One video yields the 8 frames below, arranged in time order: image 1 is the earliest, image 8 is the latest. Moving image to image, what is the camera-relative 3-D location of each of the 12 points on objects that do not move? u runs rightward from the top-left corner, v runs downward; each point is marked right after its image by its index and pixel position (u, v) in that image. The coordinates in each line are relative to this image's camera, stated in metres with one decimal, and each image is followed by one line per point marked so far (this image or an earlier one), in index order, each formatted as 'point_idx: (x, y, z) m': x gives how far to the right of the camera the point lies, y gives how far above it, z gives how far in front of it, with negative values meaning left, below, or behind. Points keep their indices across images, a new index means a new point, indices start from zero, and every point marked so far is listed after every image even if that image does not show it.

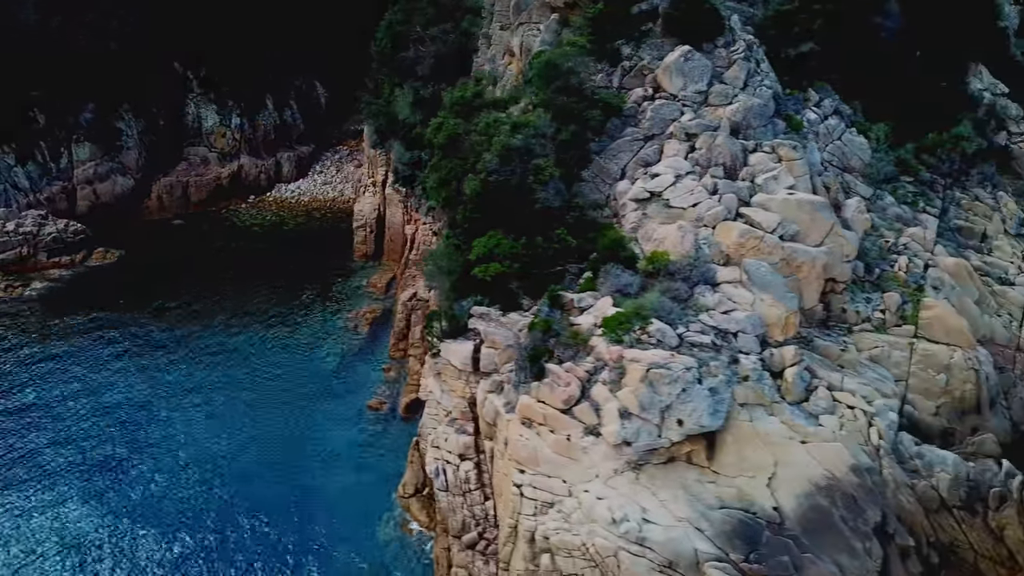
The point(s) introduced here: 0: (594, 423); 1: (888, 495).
0: (+1.6, -2.6, +15.8) m
1: (+7.4, -4.1, +16.0) m
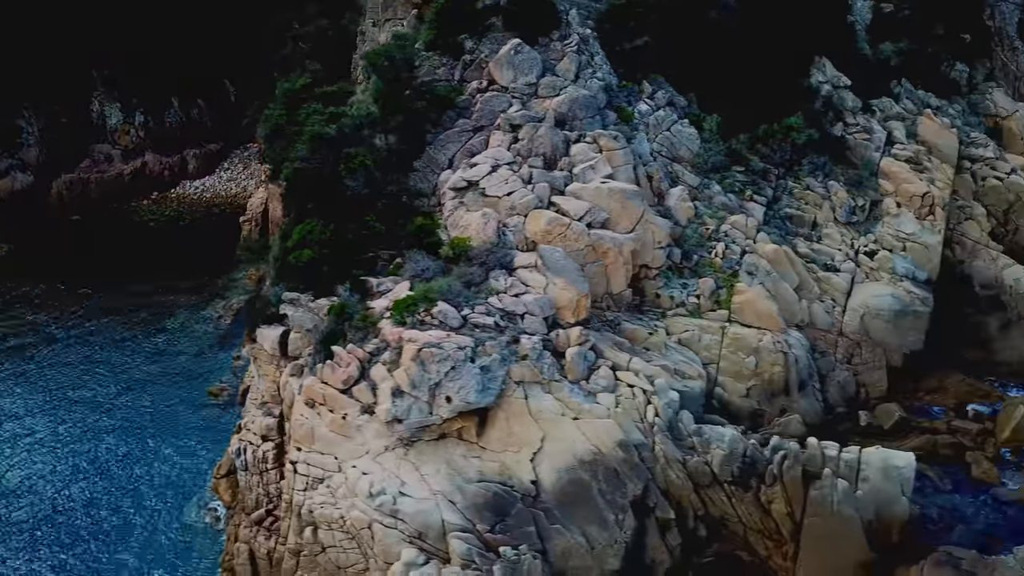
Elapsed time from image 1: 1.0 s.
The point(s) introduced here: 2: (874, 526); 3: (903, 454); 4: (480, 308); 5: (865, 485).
0: (-2.9, -2.3, +16.3) m
1: (+2.9, -3.7, +16.5) m
2: (+7.3, -4.8, +16.4) m
3: (+8.0, -3.4, +16.8) m
4: (-0.7, -0.4, +17.4) m
5: (+7.1, -4.0, +16.4) m
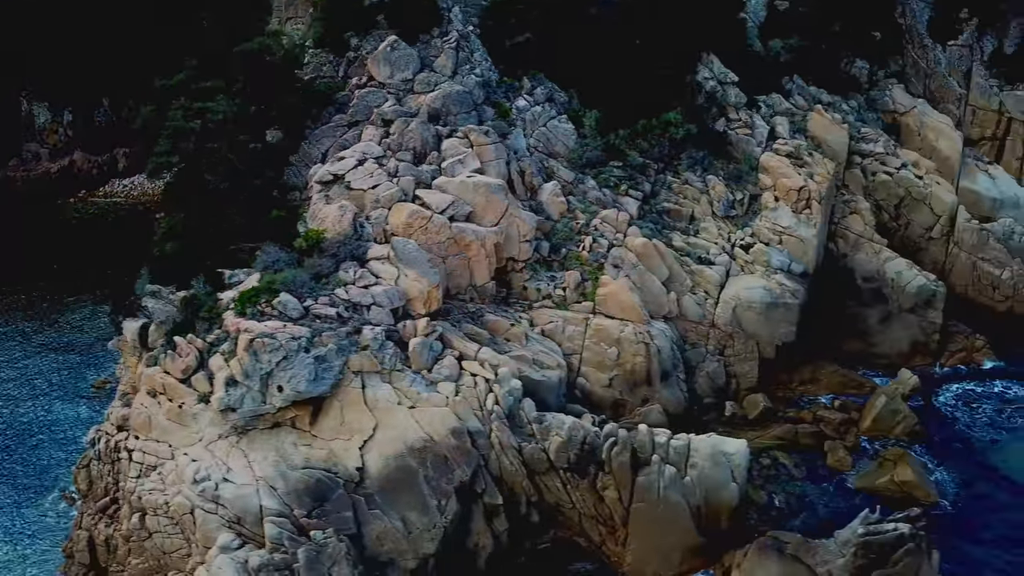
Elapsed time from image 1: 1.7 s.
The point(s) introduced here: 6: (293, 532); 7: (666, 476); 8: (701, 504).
0: (-6.3, -2.1, +16.6) m
1: (-0.5, -3.5, +16.8) m
2: (+3.9, -4.6, +16.7) m
3: (+4.6, -3.2, +17.1) m
4: (-4.1, -0.2, +17.7) m
5: (+3.7, -3.8, +16.7) m
6: (-4.0, -4.5, +14.8) m
7: (+3.1, -3.8, +16.5) m
8: (+3.9, -4.4, +16.6) m
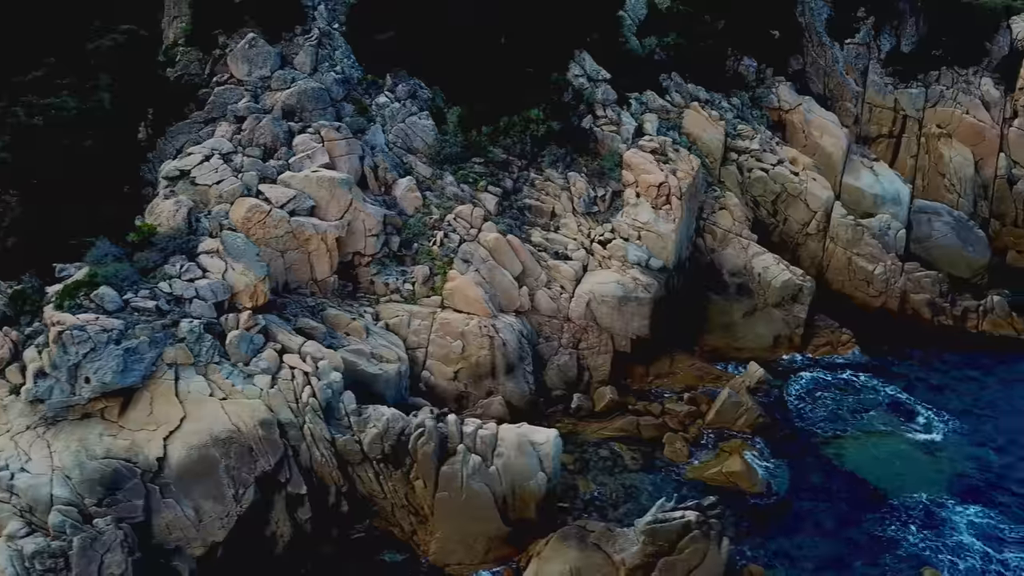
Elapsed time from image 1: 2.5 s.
0: (-10.2, -2.0, +16.8) m
1: (-4.5, -3.4, +17.0) m
2: (-0.1, -4.4, +16.9) m
3: (+0.7, -3.1, +17.4) m
4: (-8.1, -0.1, +17.9) m
5: (-0.3, -3.6, +16.9) m
6: (-8.0, -4.3, +15.0) m
7: (-0.9, -3.7, +16.7) m
8: (-0.1, -4.3, +16.9) m
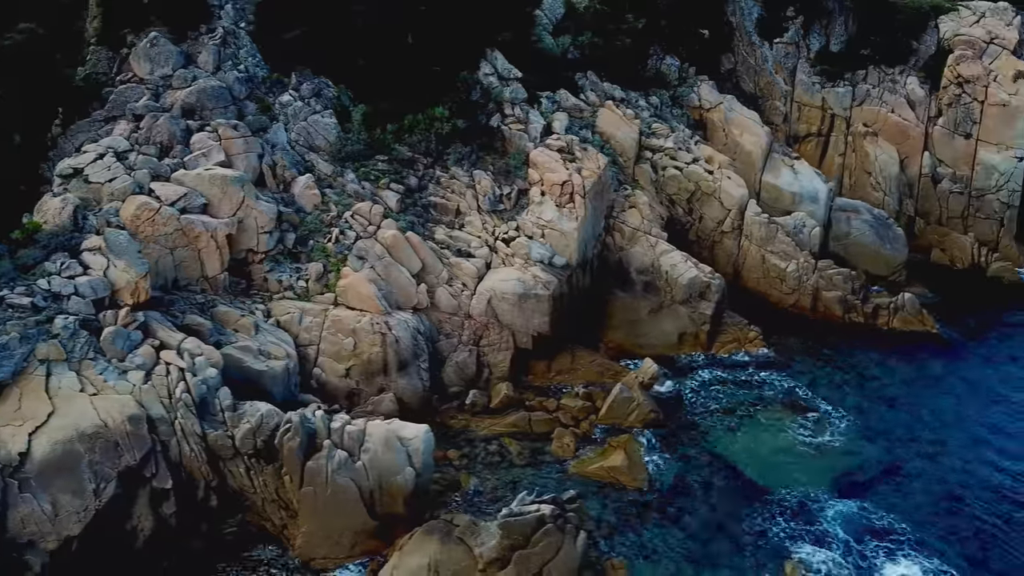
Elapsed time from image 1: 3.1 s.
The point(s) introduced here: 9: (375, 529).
0: (-13.0, -1.9, +16.9) m
1: (-7.3, -3.3, +17.2) m
2: (-2.9, -4.4, +17.1) m
3: (-2.1, -3.0, +17.5) m
4: (-10.9, 0.0, +18.1) m
5: (-3.1, -3.5, +17.1) m
6: (-10.8, -4.2, +15.2) m
7: (-3.7, -3.6, +16.8) m
8: (-2.9, -4.2, +17.0) m
9: (-2.9, -5.1, +17.0) m
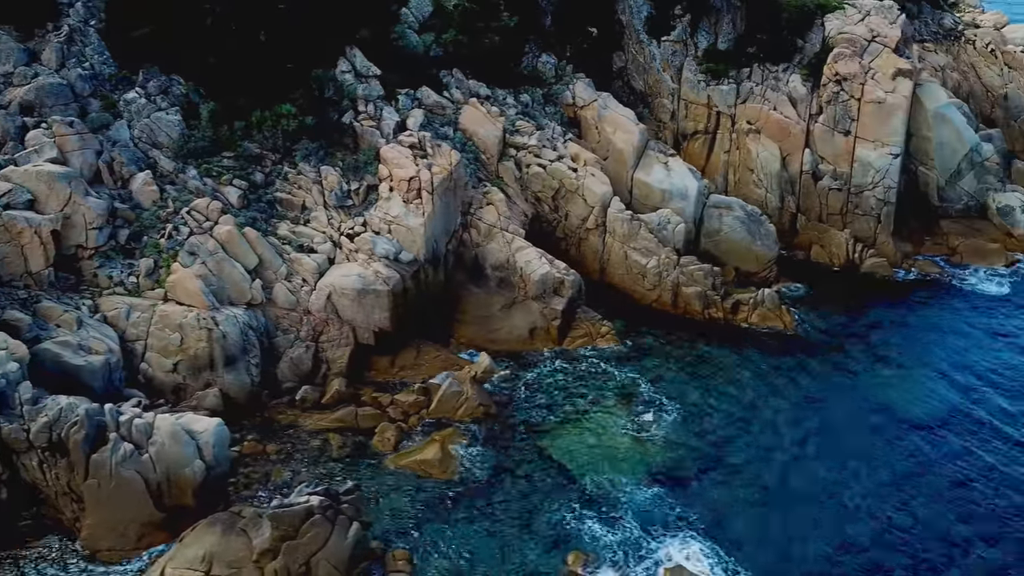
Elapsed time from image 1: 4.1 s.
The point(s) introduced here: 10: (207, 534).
0: (-17.6, -1.8, +17.0) m
1: (-11.8, -3.2, +17.3) m
2: (-7.4, -4.3, +17.2) m
3: (-6.7, -2.9, +17.6) m
4: (-15.4, +0.1, +18.2) m
5: (-7.6, -3.4, +17.2) m
6: (-15.3, -4.1, +15.3) m
7: (-8.2, -3.5, +17.0) m
8: (-7.4, -4.1, +17.2) m
9: (-7.4, -4.9, +17.1) m
10: (-6.2, -5.0, +16.5) m
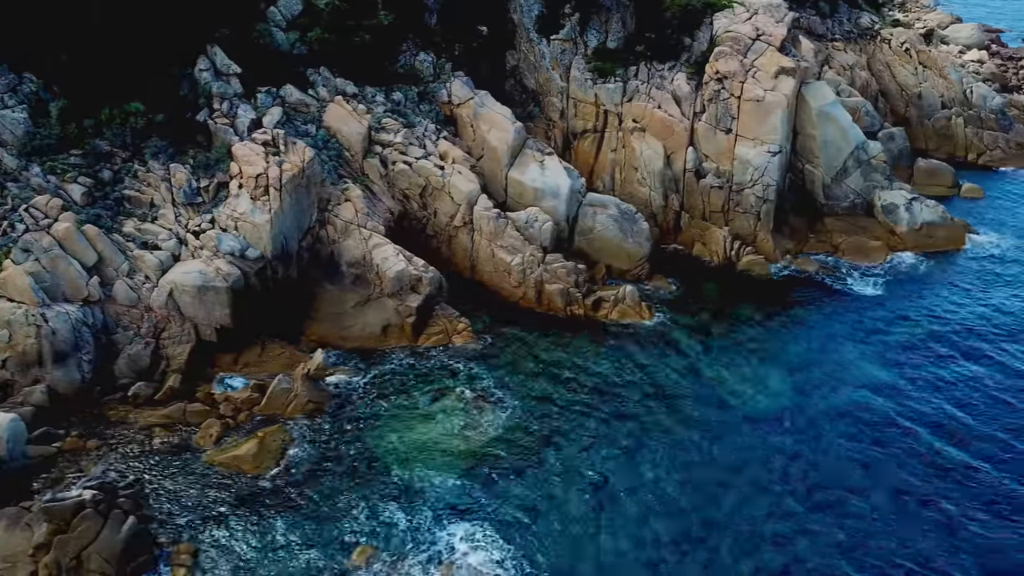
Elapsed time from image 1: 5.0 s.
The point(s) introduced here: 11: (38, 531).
0: (-22.1, -1.7, +17.1) m
1: (-16.3, -3.1, +17.4) m
2: (-11.9, -4.2, +17.3) m
3: (-11.2, -2.8, +17.7) m
4: (-20.0, +0.2, +18.3) m
5: (-12.2, -3.3, +17.3) m
6: (-19.8, -4.0, +15.4) m
7: (-12.7, -3.4, +17.1) m
8: (-12.0, -4.0, +17.2) m
9: (-12.0, -4.9, +17.2) m
10: (-10.8, -4.9, +16.6) m
11: (-9.5, -4.9, +16.3) m
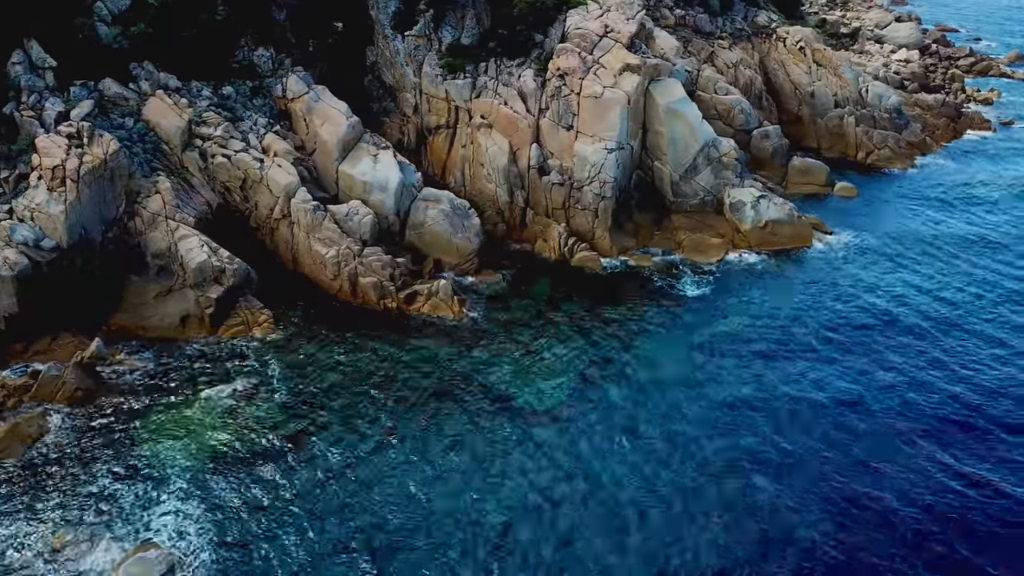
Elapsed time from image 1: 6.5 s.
0: (-28.6, -1.2, +17.8) m
1: (-22.8, -2.7, +18.0) m
2: (-18.4, -3.8, +17.8) m
3: (-17.7, -2.4, +18.2) m
4: (-26.4, +0.6, +18.9) m
5: (-18.6, -3.0, +17.8) m
6: (-26.4, -3.6, +16.0) m
7: (-19.2, -3.0, +17.6) m
8: (-18.5, -3.6, +17.8) m
9: (-18.5, -4.5, +17.7) m
10: (-17.3, -4.6, +17.1) m
11: (-16.1, -4.6, +16.8) m
